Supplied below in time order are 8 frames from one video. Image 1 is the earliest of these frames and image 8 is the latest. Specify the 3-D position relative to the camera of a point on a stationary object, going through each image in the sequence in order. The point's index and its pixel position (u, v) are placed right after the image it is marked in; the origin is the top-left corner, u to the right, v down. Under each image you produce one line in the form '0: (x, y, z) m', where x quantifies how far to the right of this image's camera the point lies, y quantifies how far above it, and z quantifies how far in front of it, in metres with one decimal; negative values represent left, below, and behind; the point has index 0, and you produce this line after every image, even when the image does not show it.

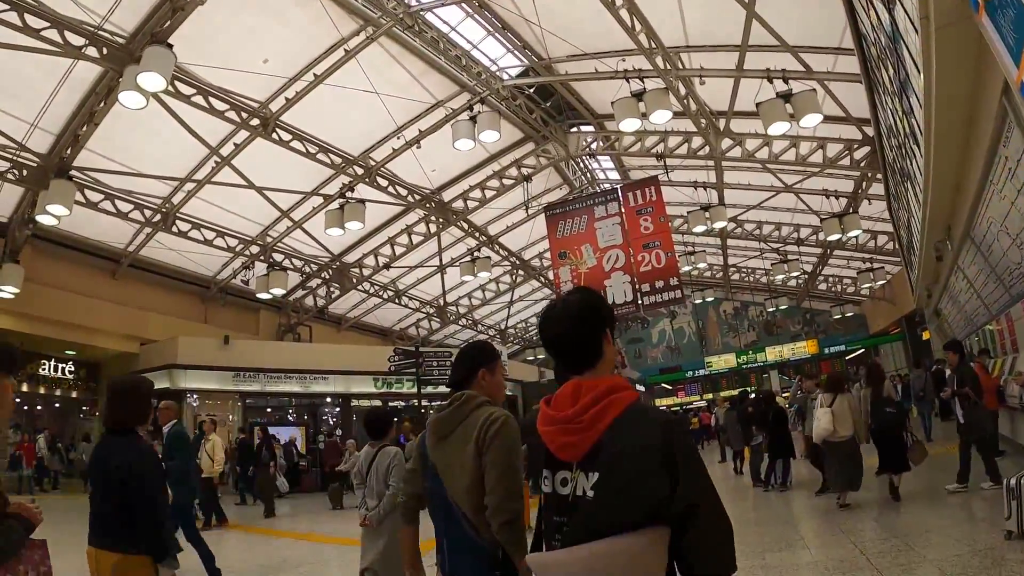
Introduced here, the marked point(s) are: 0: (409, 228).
0: (-2.4, +1.4, +14.6) m
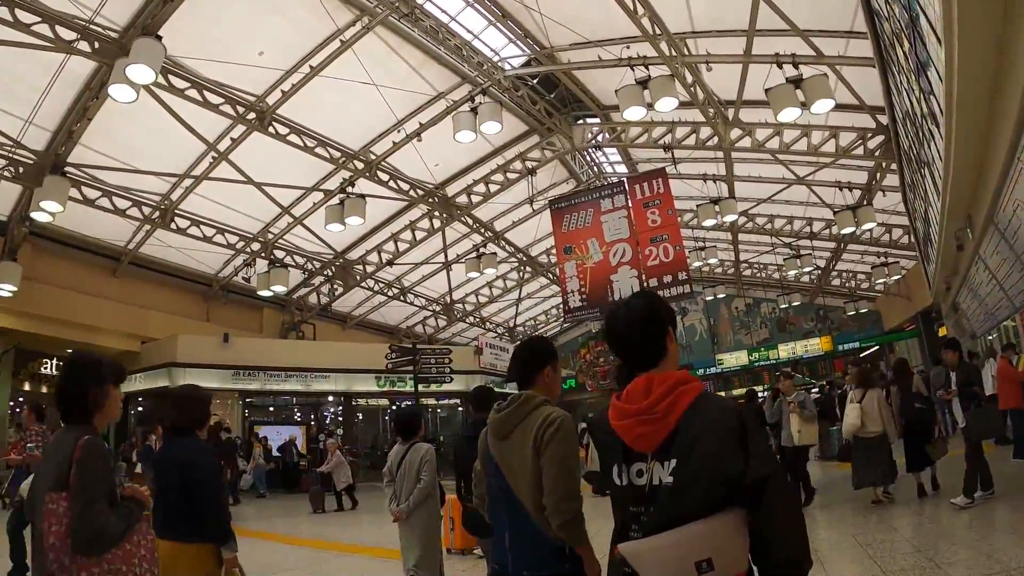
0: (-2.2, +1.5, +14.4) m
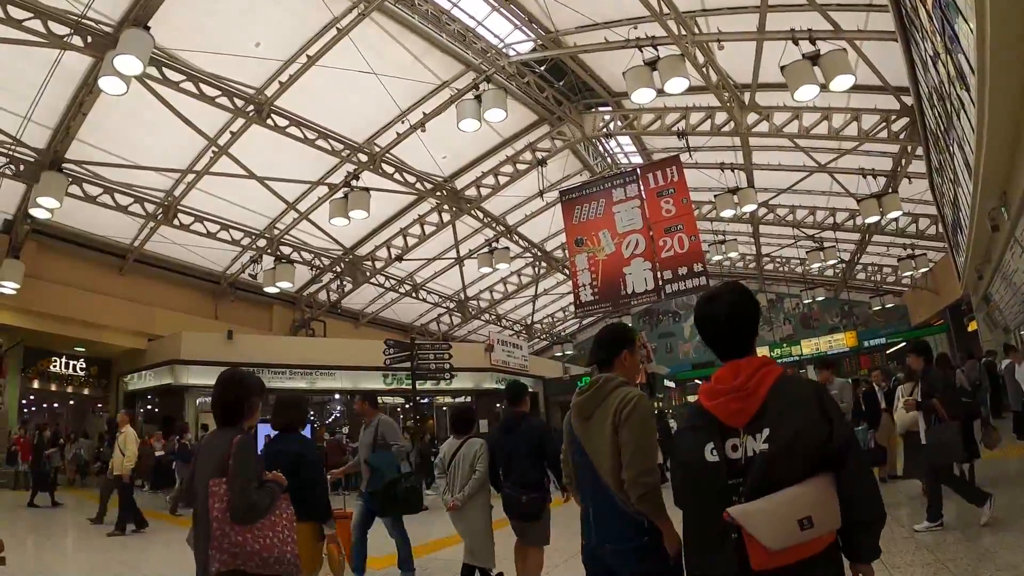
0: (-2.0, +1.5, +14.1) m
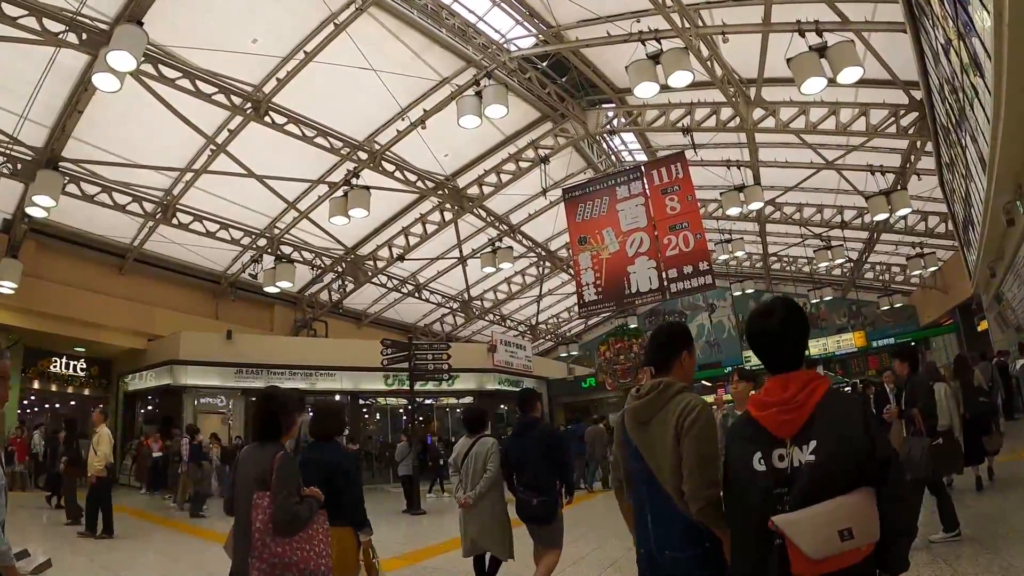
0: (-1.9, +1.5, +13.9) m
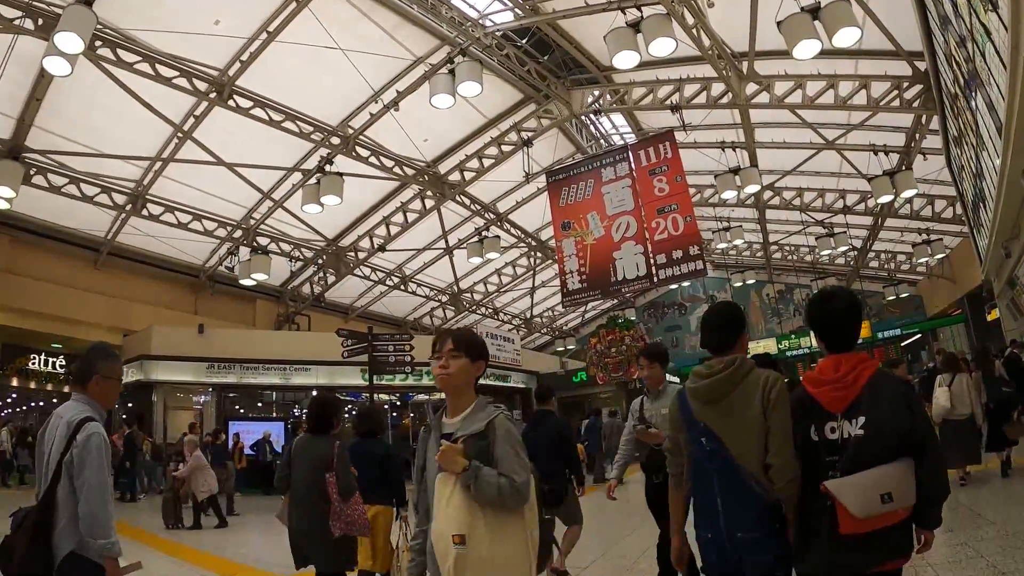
0: (-2.2, +1.7, +13.4) m
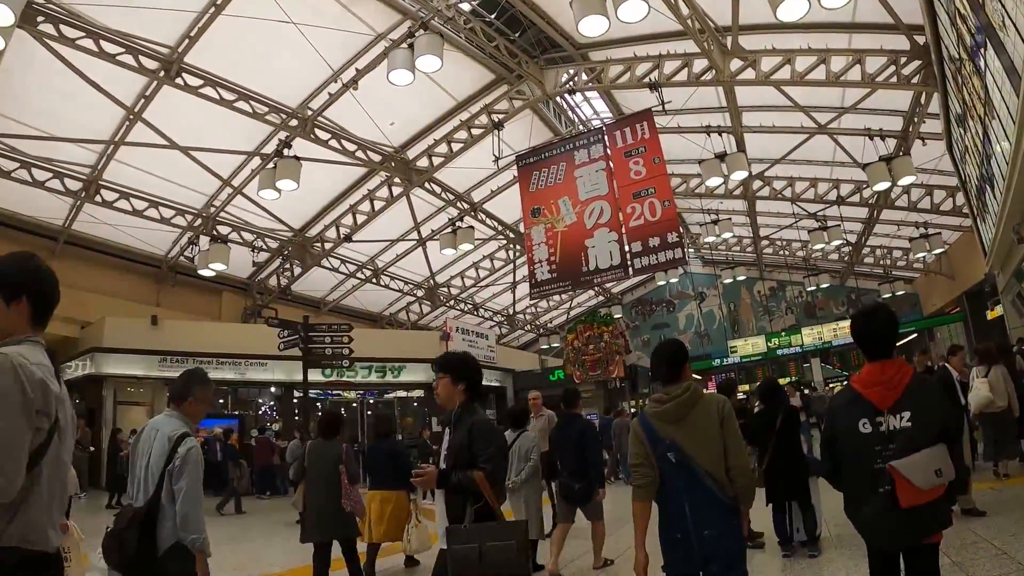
0: (-2.7, +1.9, +12.7) m
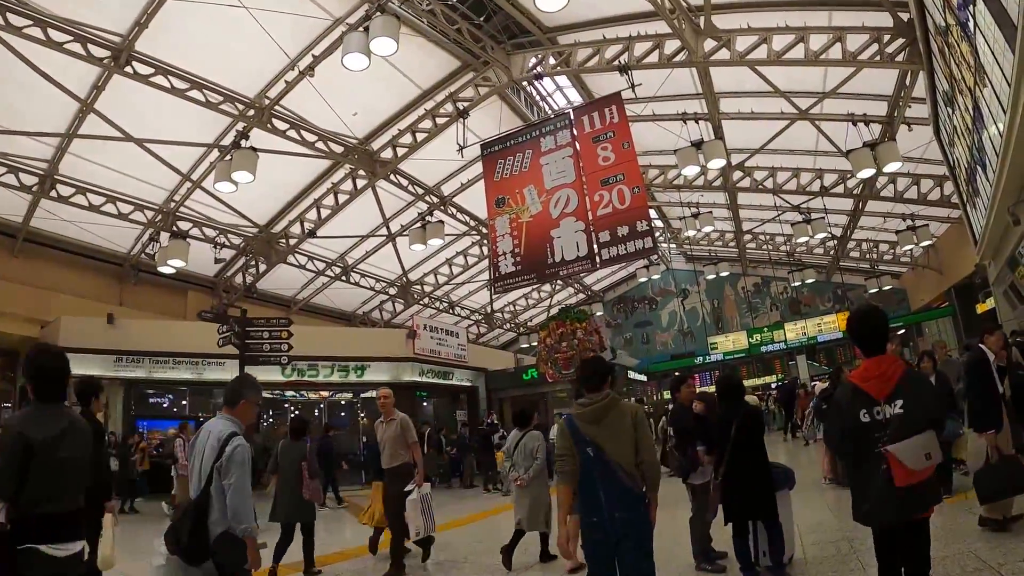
0: (-3.3, +1.9, +12.2) m
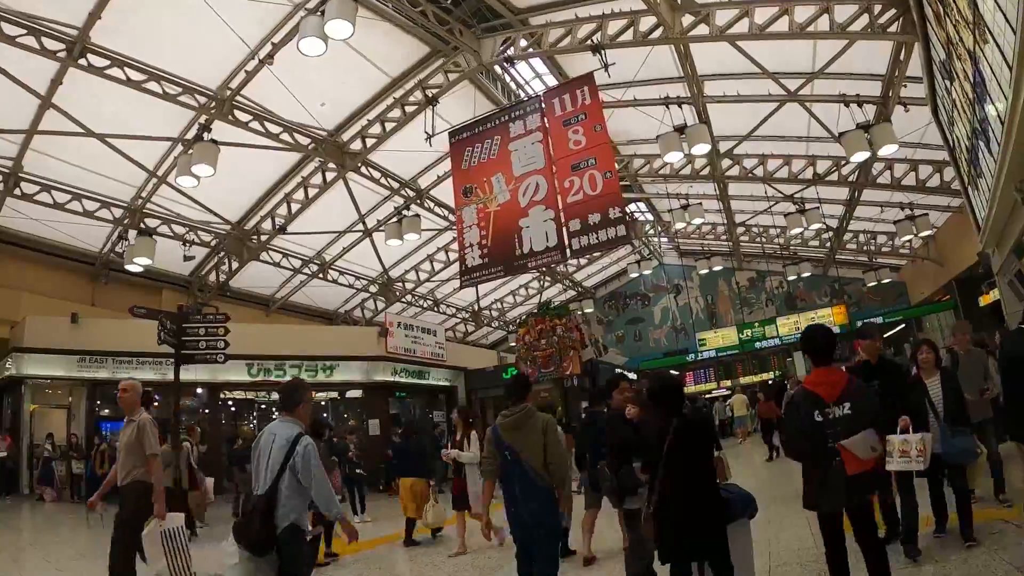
0: (-3.7, +2.0, +11.8) m
